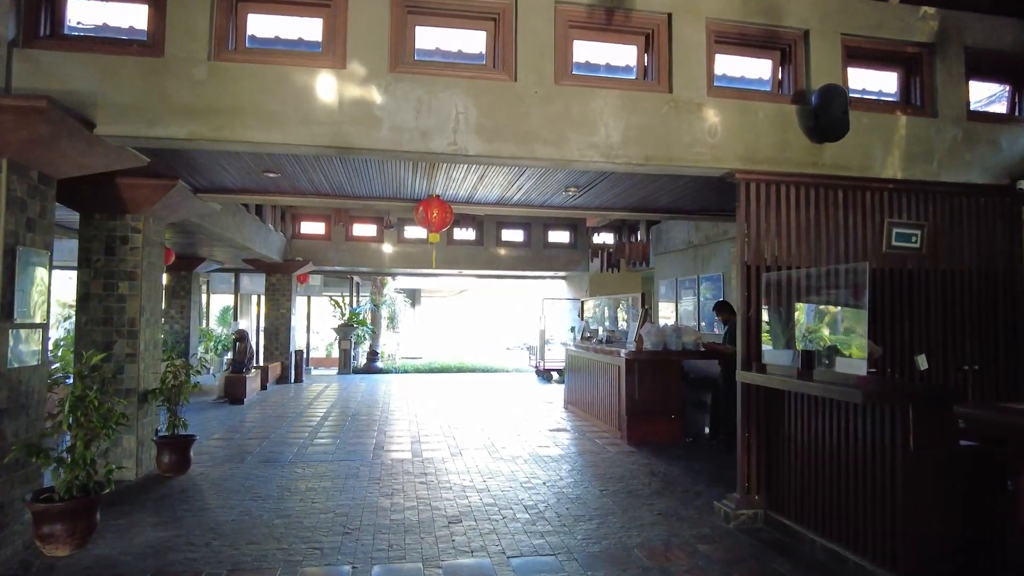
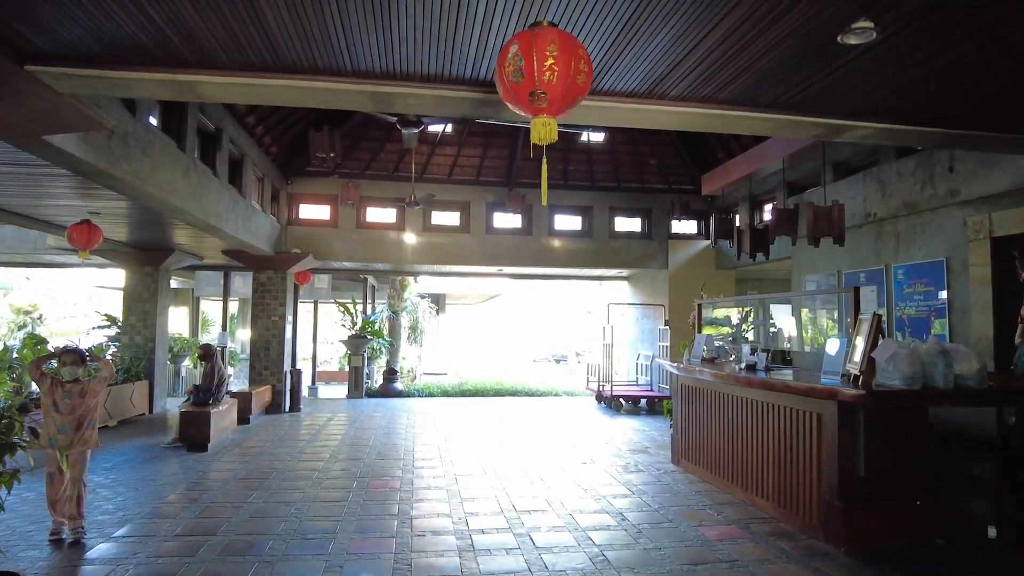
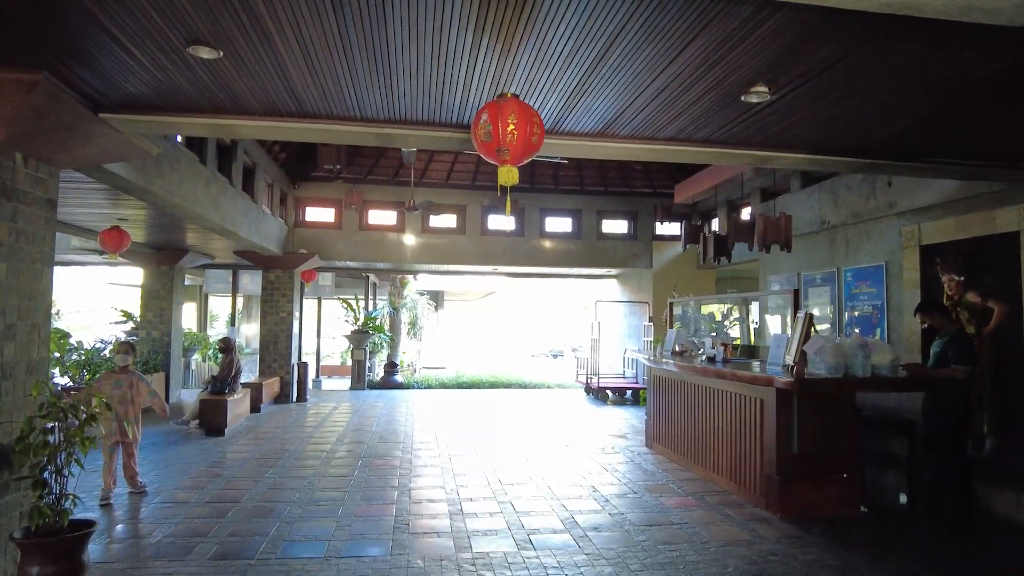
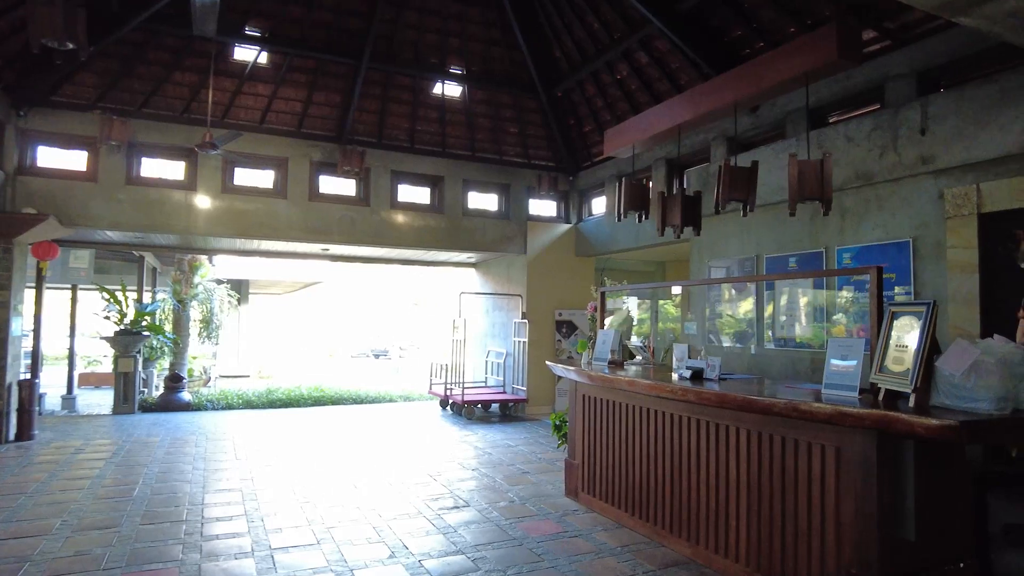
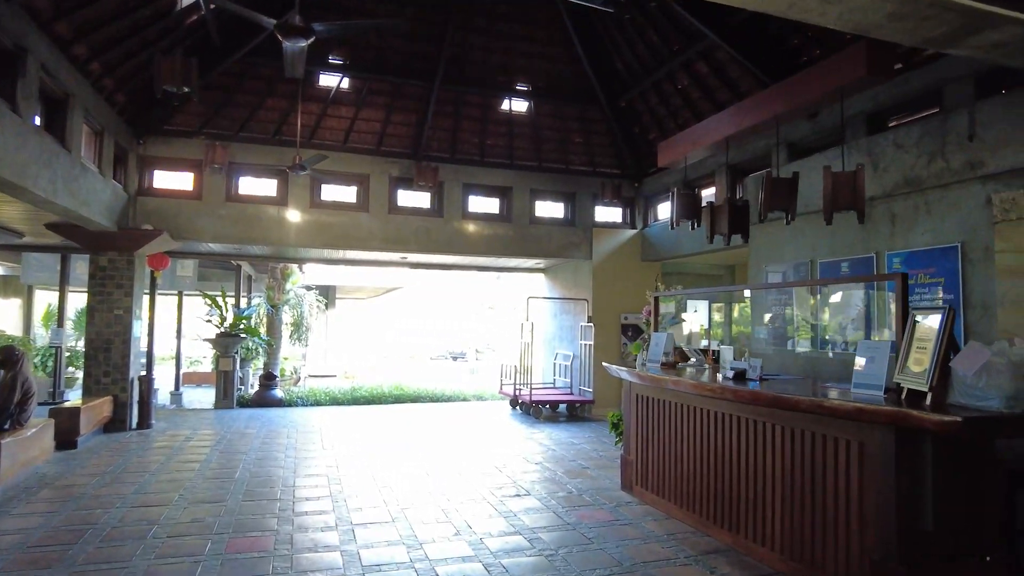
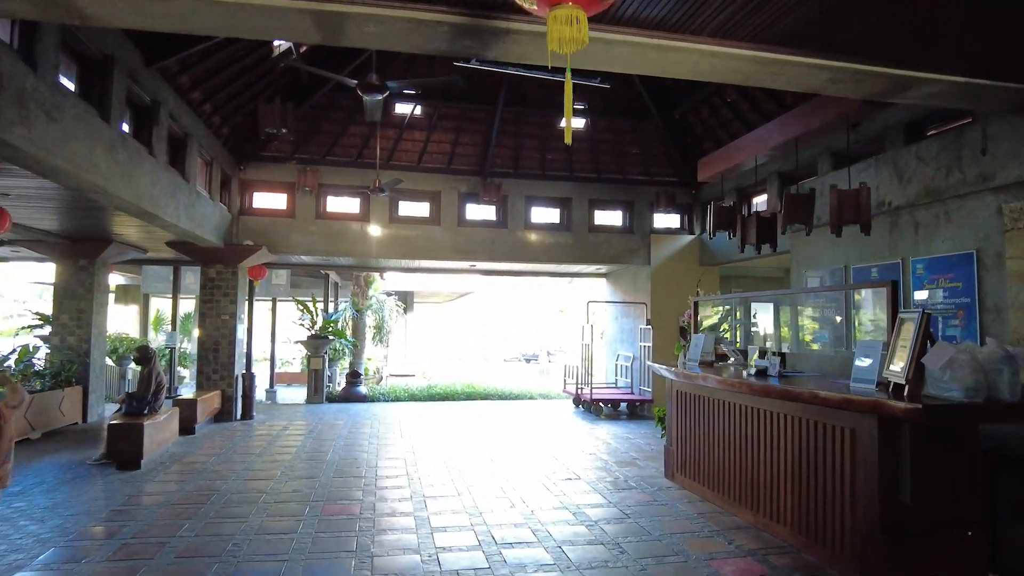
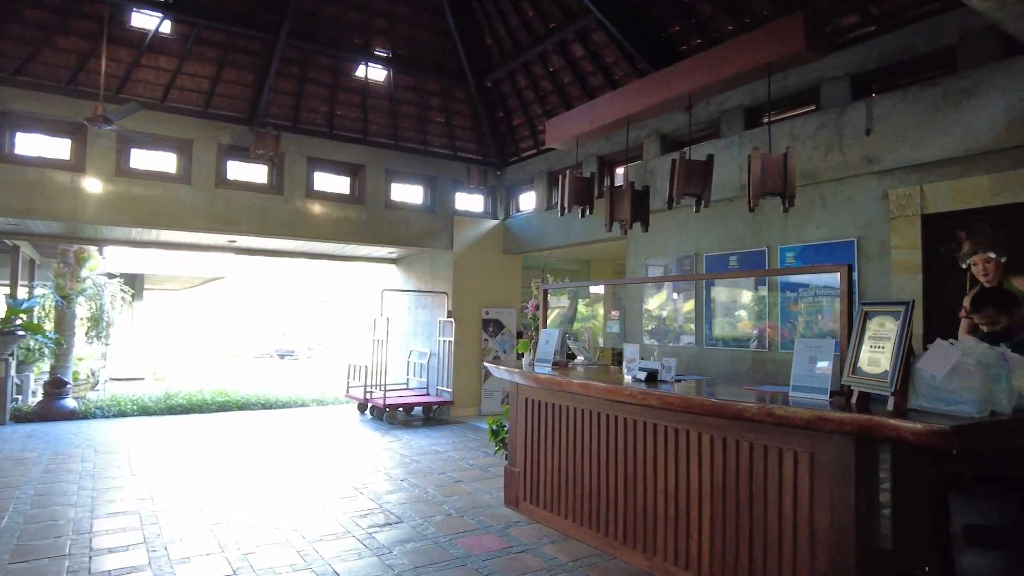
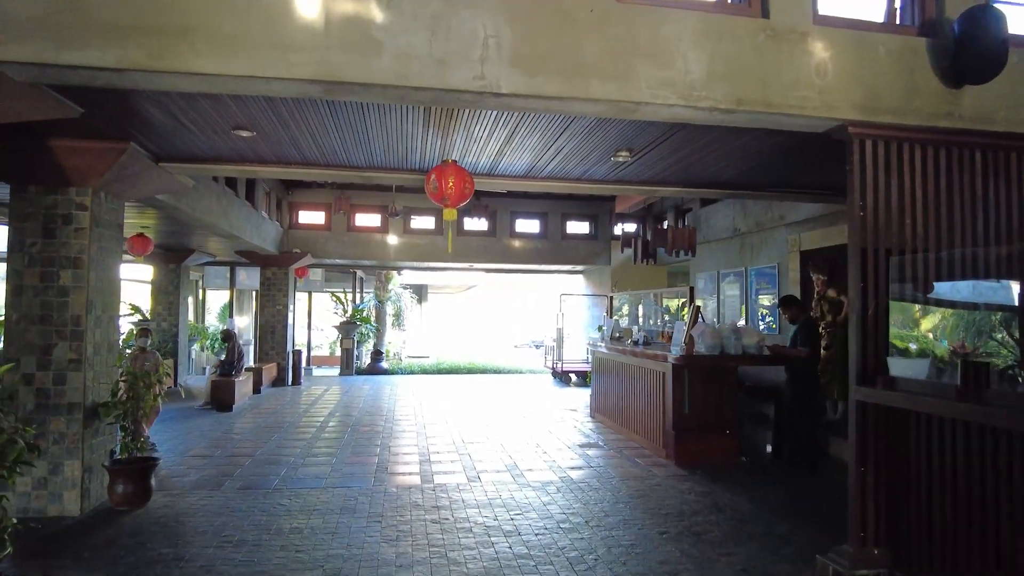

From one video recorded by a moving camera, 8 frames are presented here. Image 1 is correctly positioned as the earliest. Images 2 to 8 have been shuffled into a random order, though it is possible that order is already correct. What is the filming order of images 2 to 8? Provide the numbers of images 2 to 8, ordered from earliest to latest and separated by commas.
8, 3, 2, 6, 5, 4, 7
